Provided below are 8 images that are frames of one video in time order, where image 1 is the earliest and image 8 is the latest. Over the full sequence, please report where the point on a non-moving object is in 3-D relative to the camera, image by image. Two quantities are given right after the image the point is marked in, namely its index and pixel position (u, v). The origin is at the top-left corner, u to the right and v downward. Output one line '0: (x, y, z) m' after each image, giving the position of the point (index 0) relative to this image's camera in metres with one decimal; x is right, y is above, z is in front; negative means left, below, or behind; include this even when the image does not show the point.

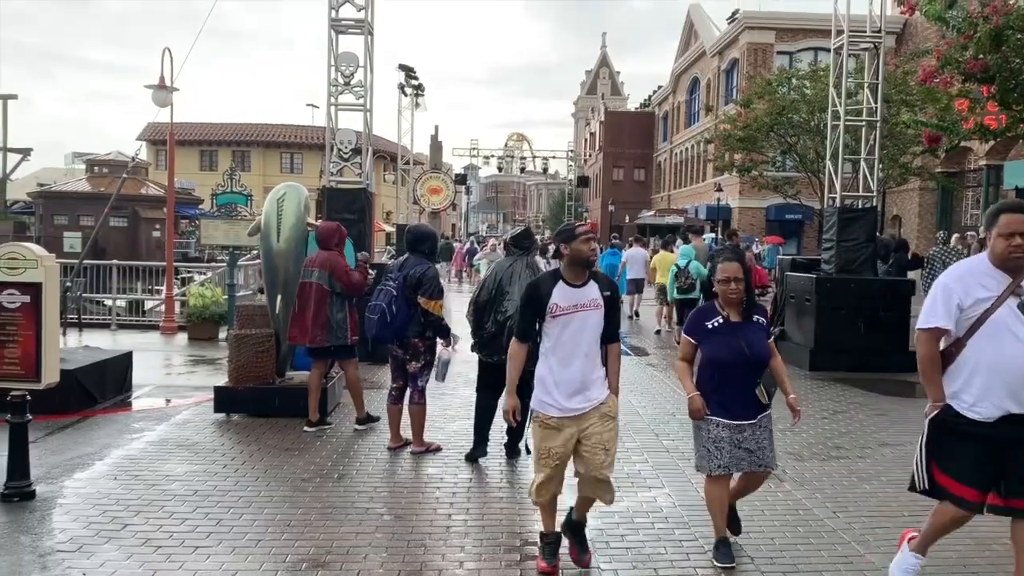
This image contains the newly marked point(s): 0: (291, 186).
0: (-2.2, +1.0, +8.9) m
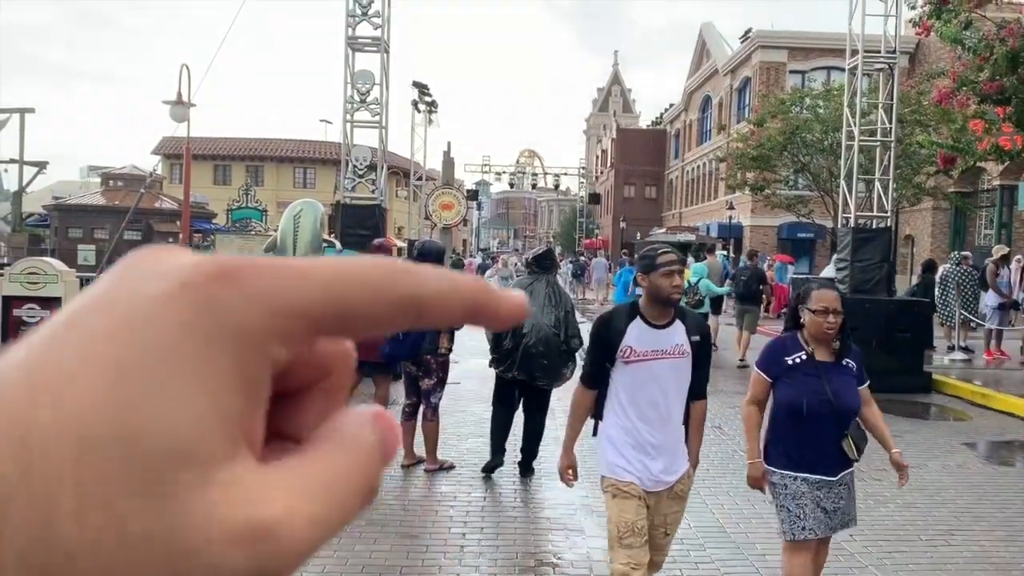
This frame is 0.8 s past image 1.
0: (-2.0, +0.9, +8.9) m
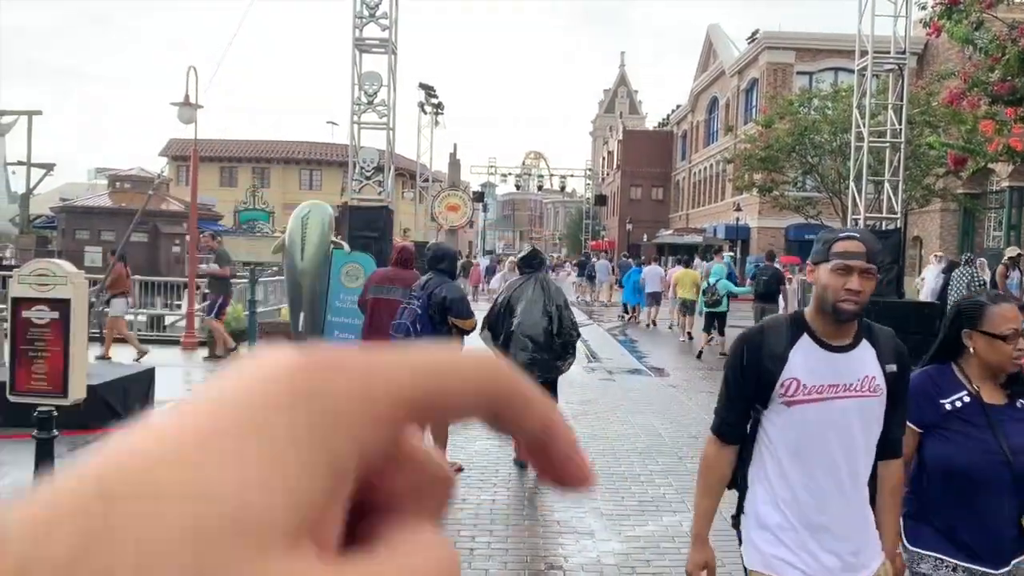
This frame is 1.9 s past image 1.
0: (-1.9, +0.8, +8.9) m
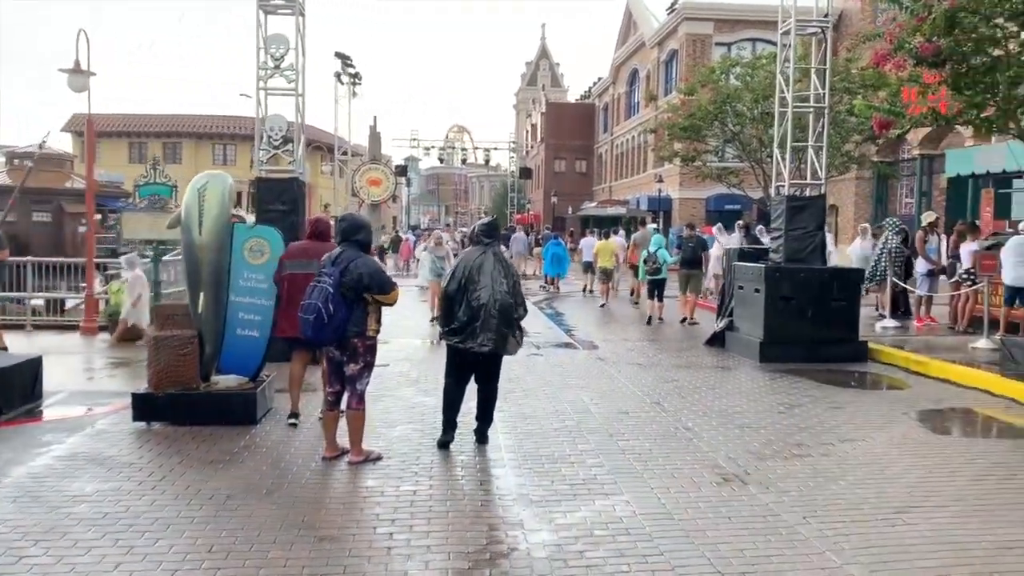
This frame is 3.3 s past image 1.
0: (-2.7, +1.0, +8.2) m
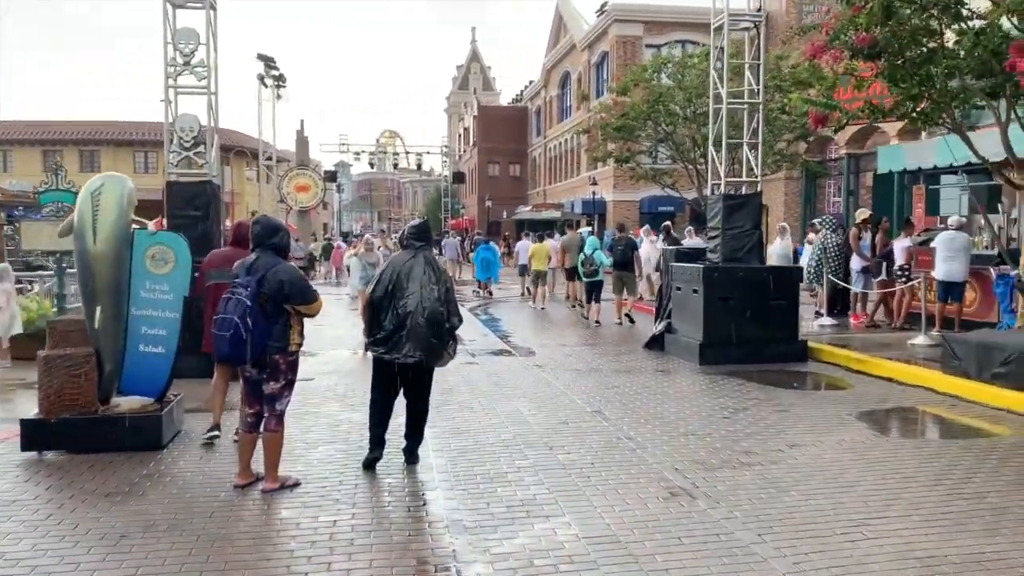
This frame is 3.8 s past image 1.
0: (-3.3, +0.9, +7.4) m
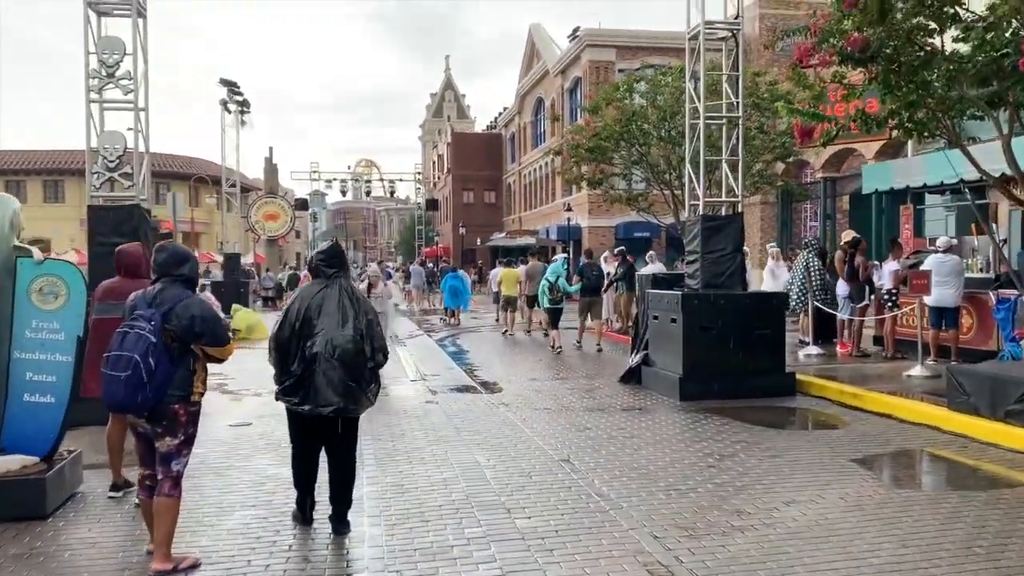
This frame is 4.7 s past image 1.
0: (-3.7, +0.7, +6.3) m
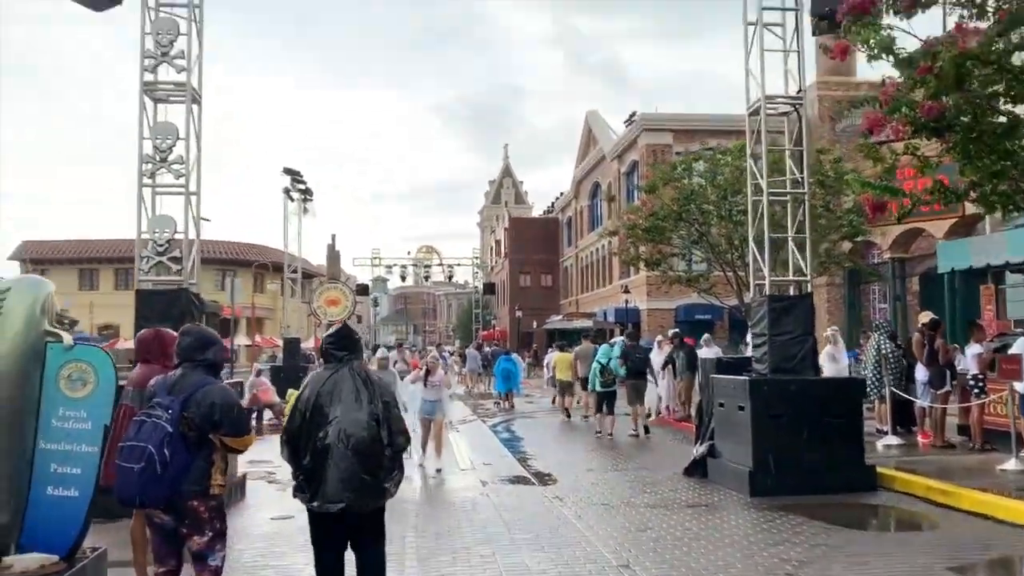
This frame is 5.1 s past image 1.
0: (-3.4, +0.1, +6.1) m
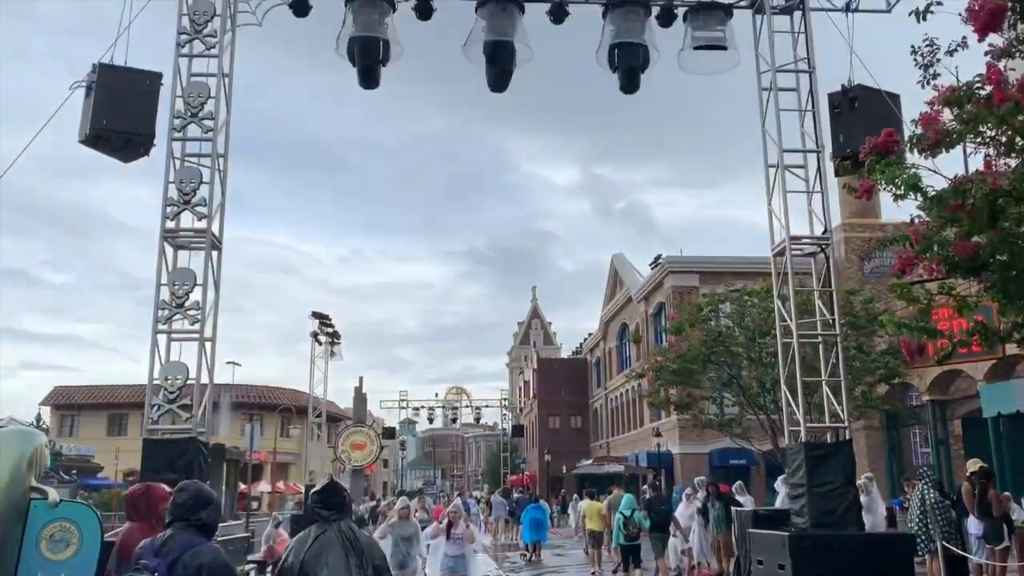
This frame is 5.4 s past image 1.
0: (-3.3, -1.0, +5.8) m
